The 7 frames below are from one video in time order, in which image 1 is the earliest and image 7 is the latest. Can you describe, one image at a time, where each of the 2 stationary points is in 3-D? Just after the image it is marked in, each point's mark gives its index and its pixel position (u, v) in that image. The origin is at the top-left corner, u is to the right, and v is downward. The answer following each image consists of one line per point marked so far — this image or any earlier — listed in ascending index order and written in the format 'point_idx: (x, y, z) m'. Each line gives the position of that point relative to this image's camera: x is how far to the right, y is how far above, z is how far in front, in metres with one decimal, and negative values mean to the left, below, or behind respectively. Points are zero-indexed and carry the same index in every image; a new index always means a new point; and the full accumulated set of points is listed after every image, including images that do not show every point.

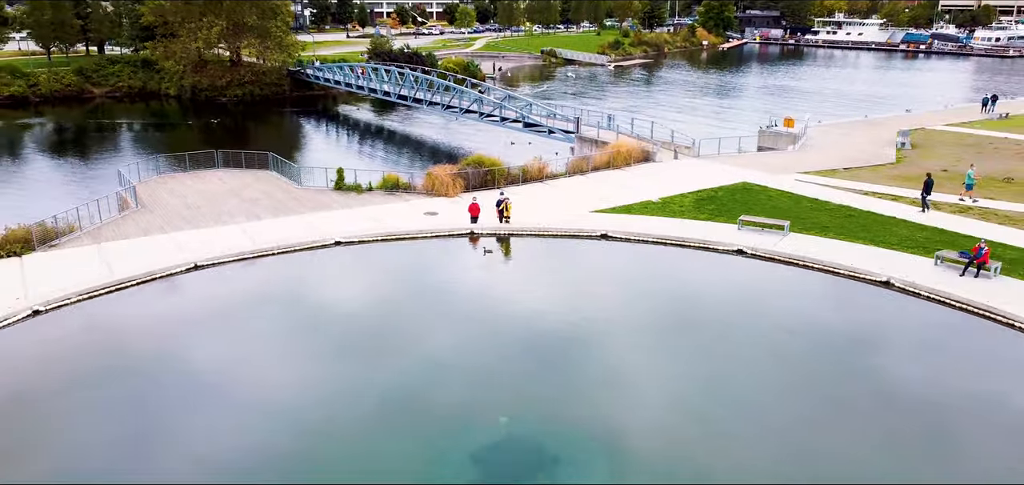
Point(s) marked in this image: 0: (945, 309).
0: (+8.7, -1.4, +14.2) m
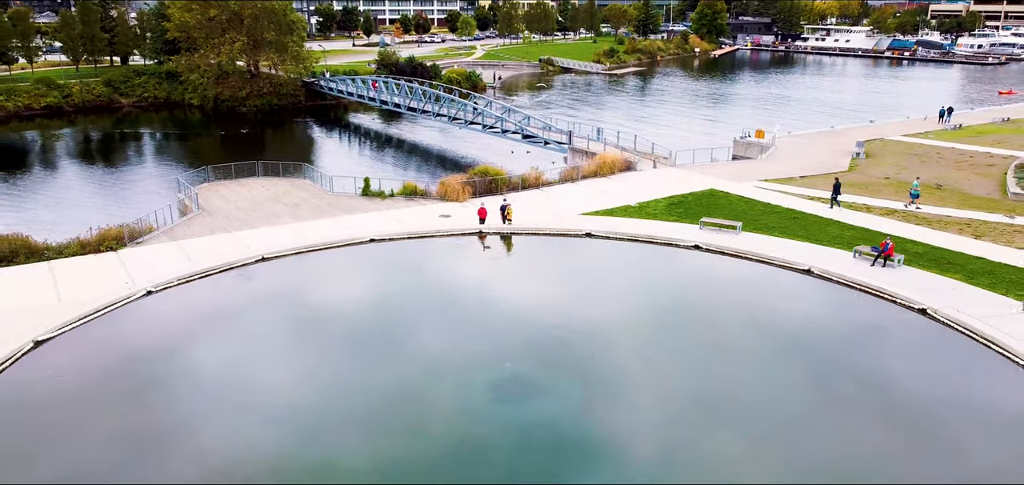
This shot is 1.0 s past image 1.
0: (+8.7, -1.4, +18.3) m
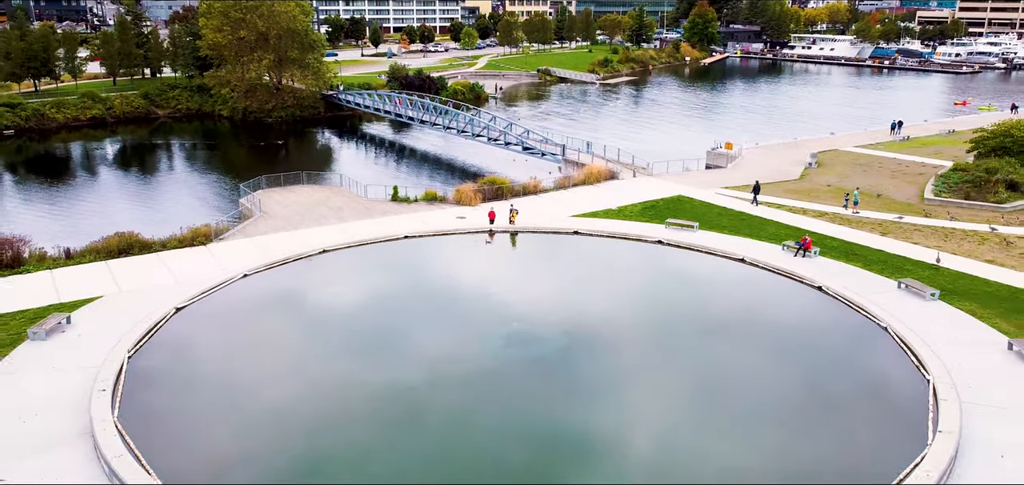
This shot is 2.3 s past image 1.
0: (+8.8, -1.2, +24.2) m
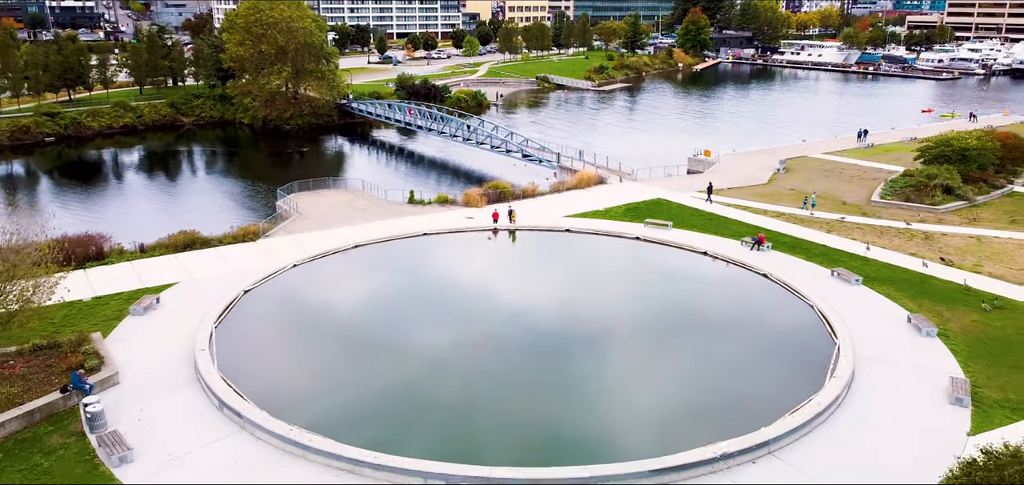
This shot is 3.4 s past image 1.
0: (+8.9, -1.0, +29.2) m
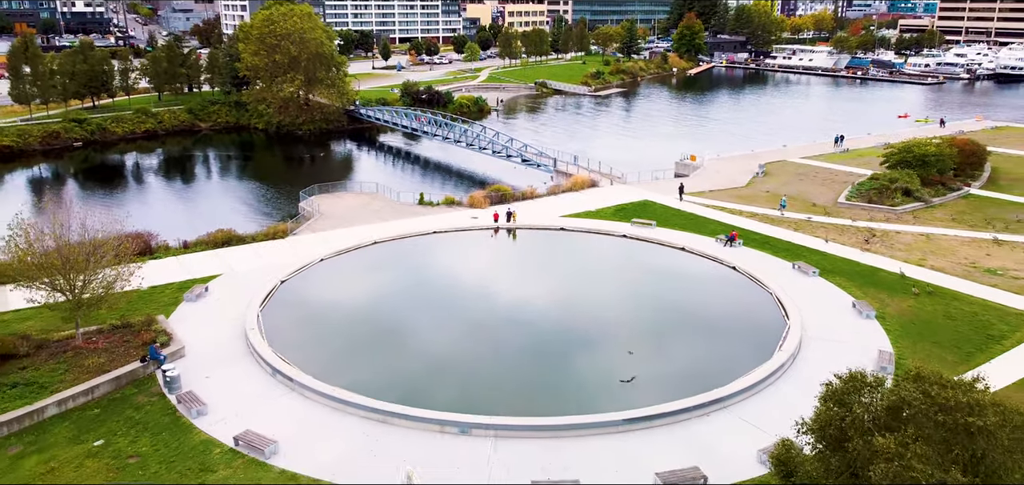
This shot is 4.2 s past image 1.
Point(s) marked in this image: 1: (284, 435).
0: (+8.9, -0.9, +33.2) m
1: (-5.8, -5.0, +19.7) m
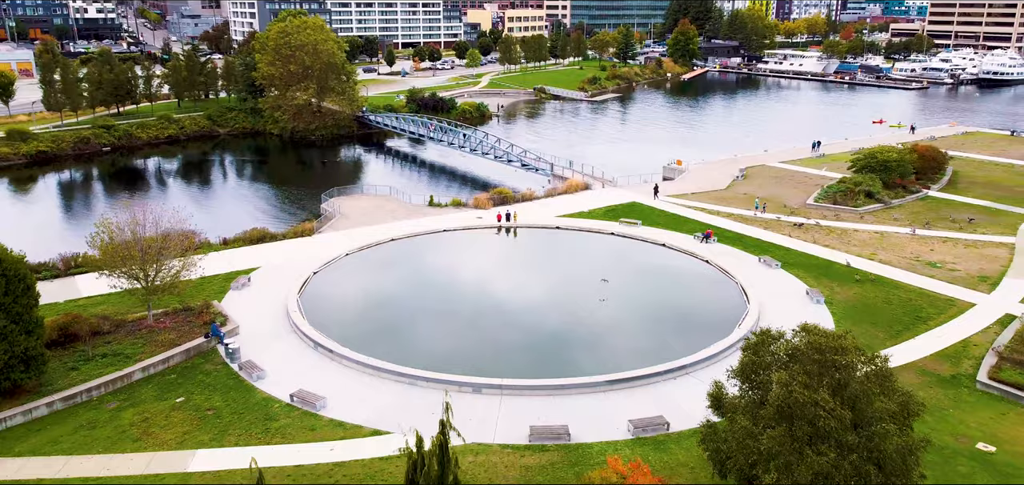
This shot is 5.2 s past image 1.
0: (+9.0, -0.7, +37.9) m
1: (-5.8, -4.8, +24.3) m
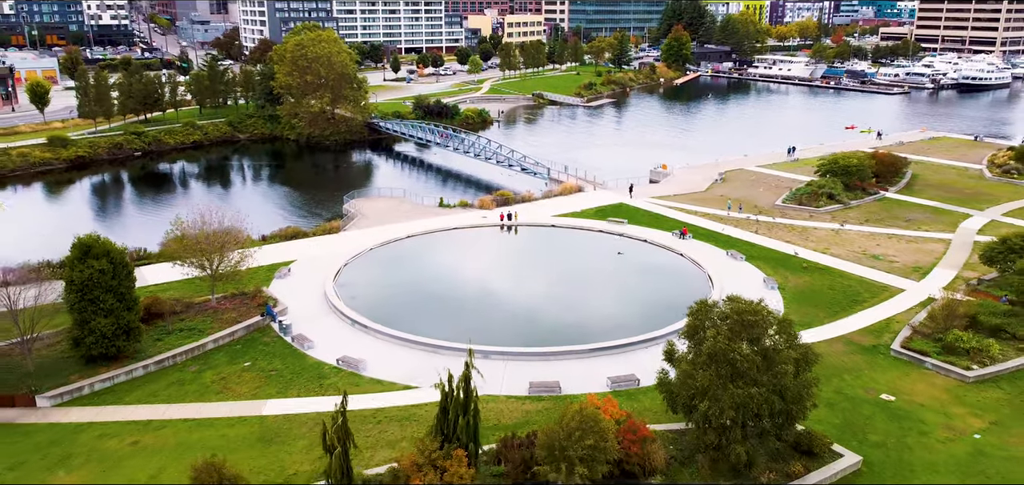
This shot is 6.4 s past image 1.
0: (+9.1, -0.5, +43.7) m
1: (-5.7, -4.6, +30.1) m
